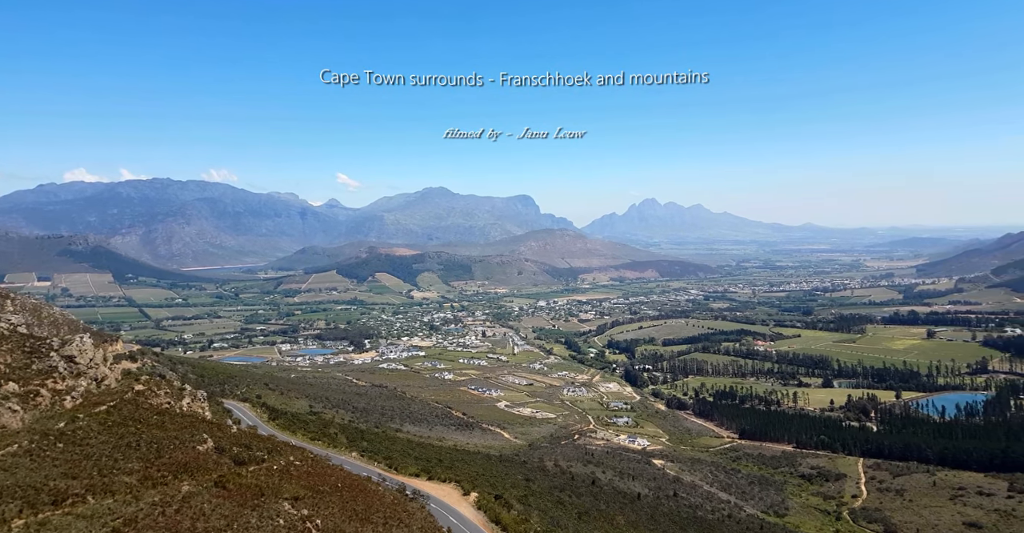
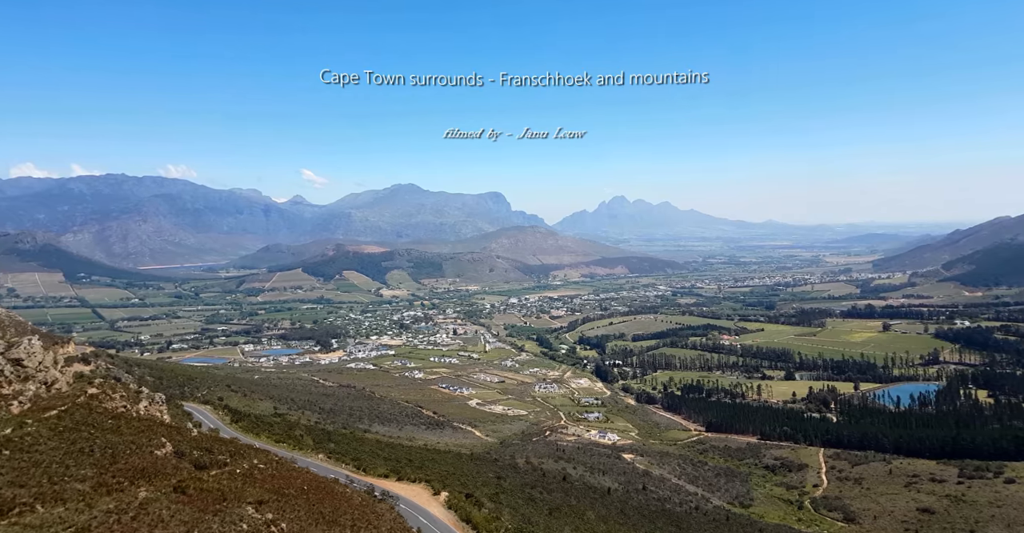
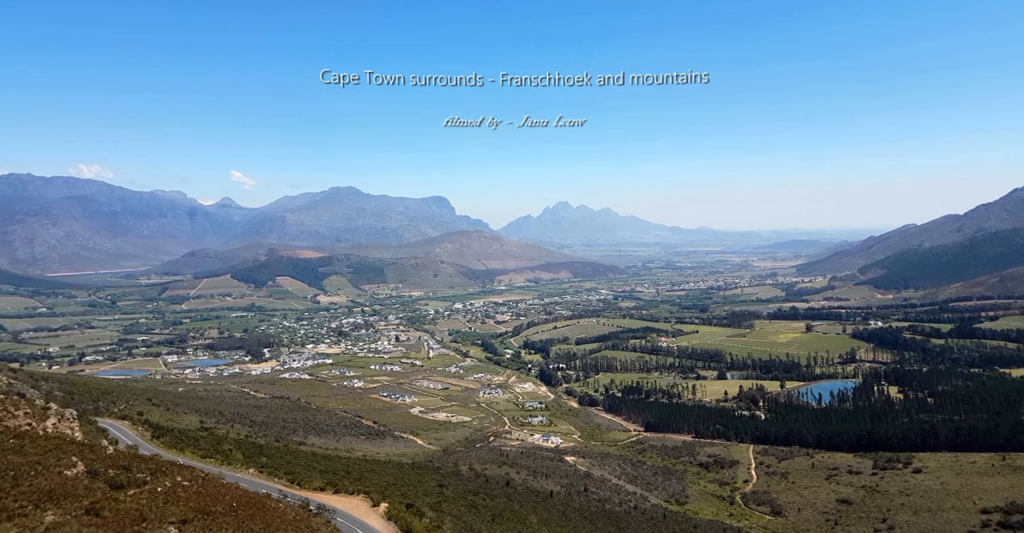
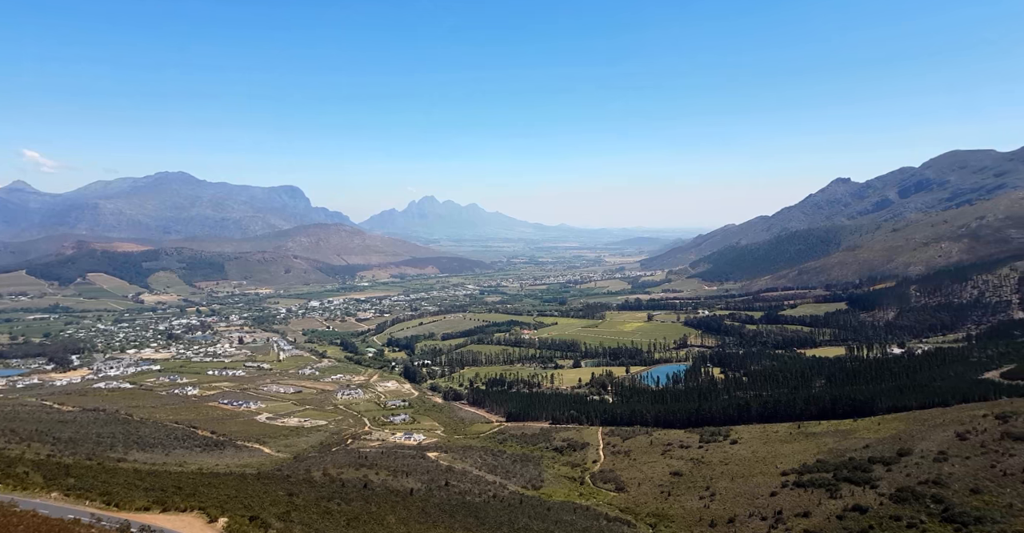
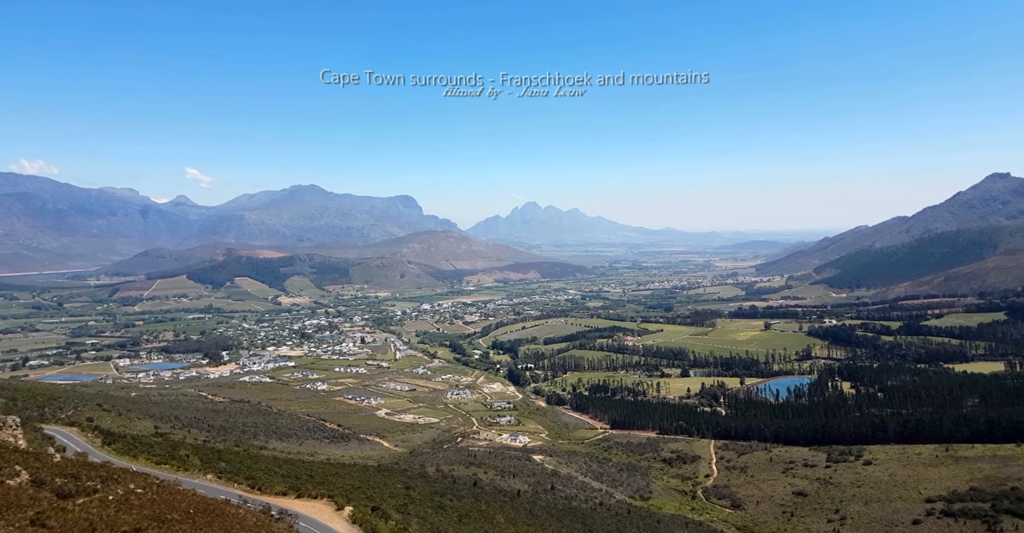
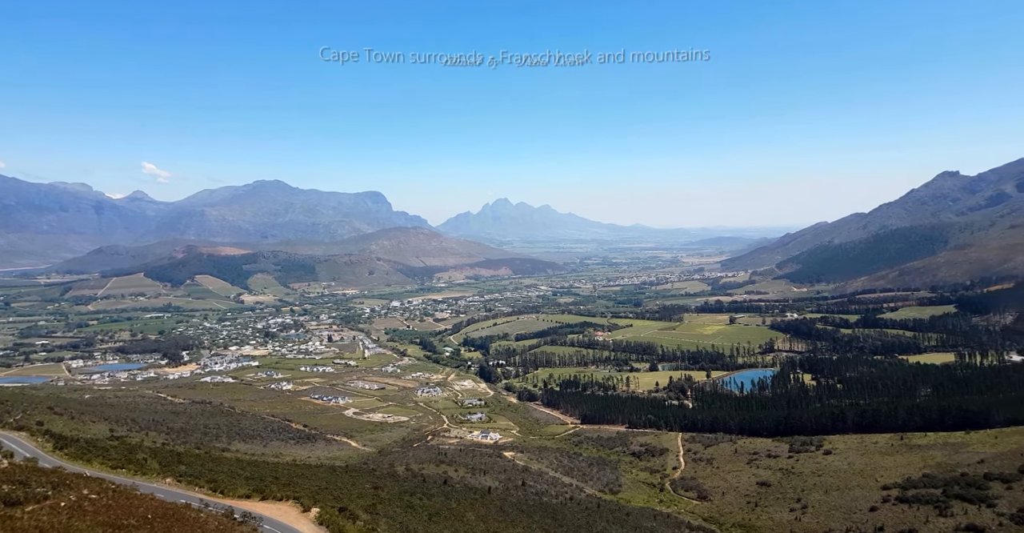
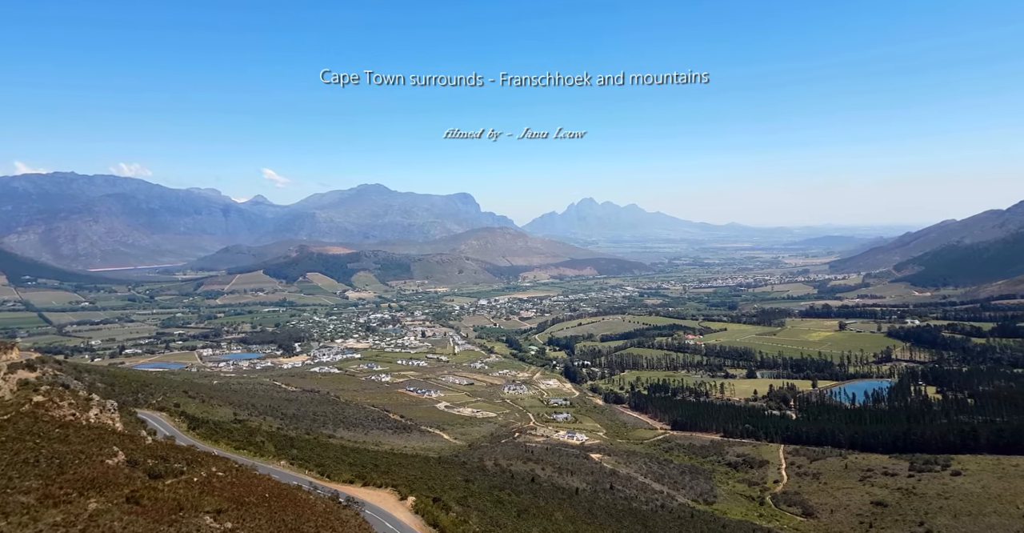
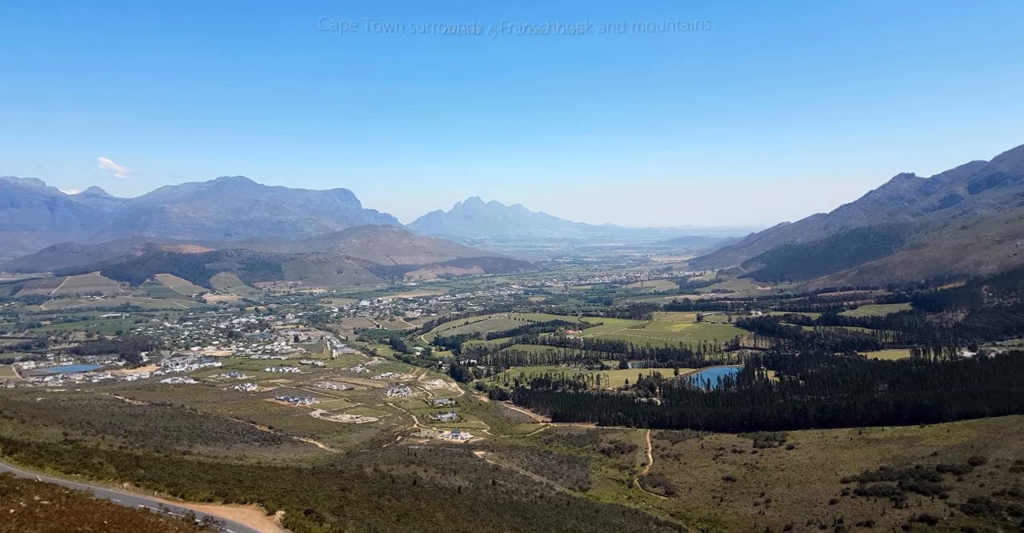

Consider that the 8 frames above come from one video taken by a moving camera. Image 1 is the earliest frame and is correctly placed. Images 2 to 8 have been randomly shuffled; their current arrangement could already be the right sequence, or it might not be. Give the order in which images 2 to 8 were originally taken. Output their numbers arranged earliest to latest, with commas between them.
2, 7, 3, 5, 6, 8, 4
